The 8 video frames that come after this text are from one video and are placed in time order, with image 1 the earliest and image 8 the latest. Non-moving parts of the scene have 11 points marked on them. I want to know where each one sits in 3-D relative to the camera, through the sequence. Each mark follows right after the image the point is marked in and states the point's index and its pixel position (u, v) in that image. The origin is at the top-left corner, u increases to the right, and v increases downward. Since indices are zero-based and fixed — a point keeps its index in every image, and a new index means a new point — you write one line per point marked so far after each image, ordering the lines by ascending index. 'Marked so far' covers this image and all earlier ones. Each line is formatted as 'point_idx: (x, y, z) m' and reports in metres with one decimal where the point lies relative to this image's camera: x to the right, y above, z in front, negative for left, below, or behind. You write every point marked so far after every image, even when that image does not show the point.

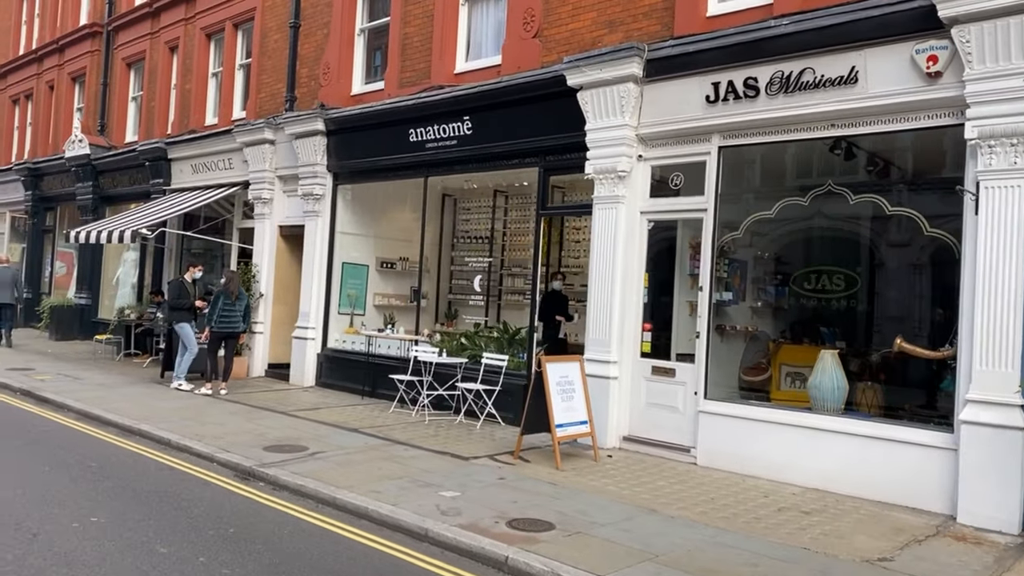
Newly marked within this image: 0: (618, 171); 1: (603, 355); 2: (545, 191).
0: (+1.1, +1.2, +8.6) m
1: (+1.0, -0.7, +8.6) m
2: (+0.4, +1.2, +9.7) m
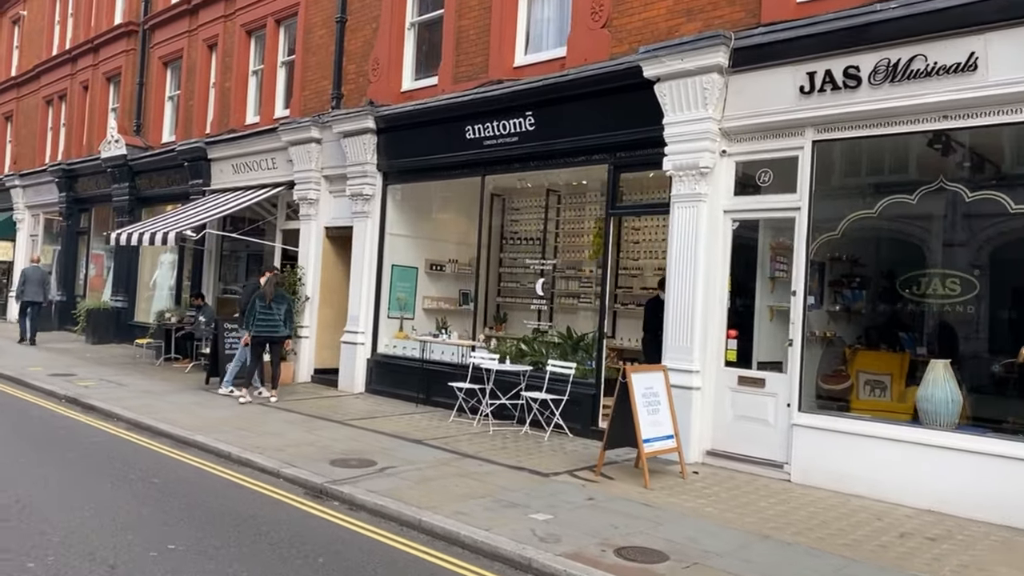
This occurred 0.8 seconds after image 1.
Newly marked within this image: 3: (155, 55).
0: (+1.9, +1.2, +8.1) m
1: (+1.7, -0.8, +8.1) m
2: (+1.2, +1.1, +9.2) m
3: (-7.9, +5.2, +18.0) m
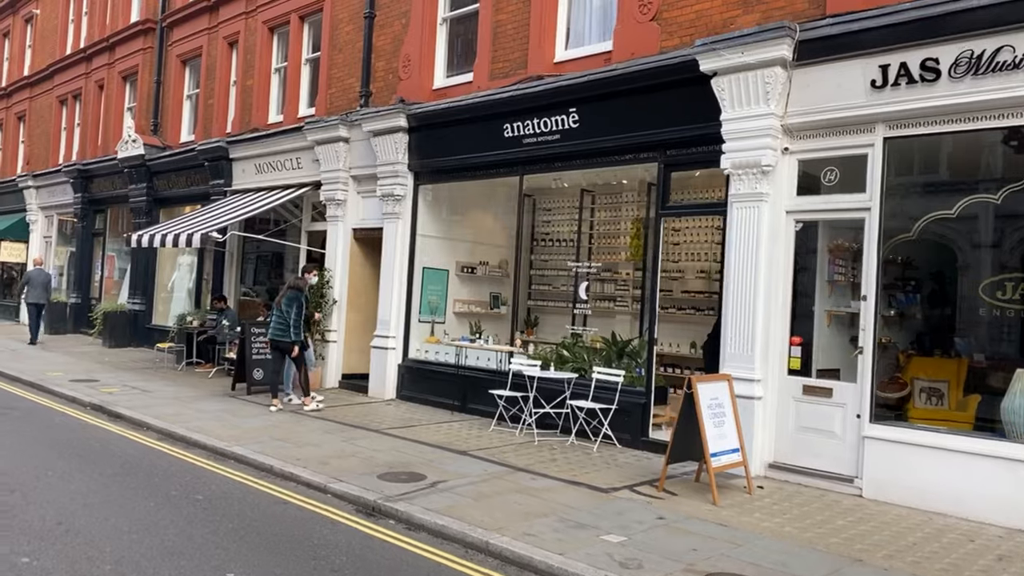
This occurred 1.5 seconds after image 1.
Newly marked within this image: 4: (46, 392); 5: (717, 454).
0: (+2.4, +1.2, +7.7) m
1: (+2.2, -0.8, +7.7) m
2: (+1.7, +1.1, +8.8) m
3: (-7.4, +5.1, +17.6) m
4: (-6.4, -1.4, +11.1) m
5: (+1.7, -1.4, +6.8) m
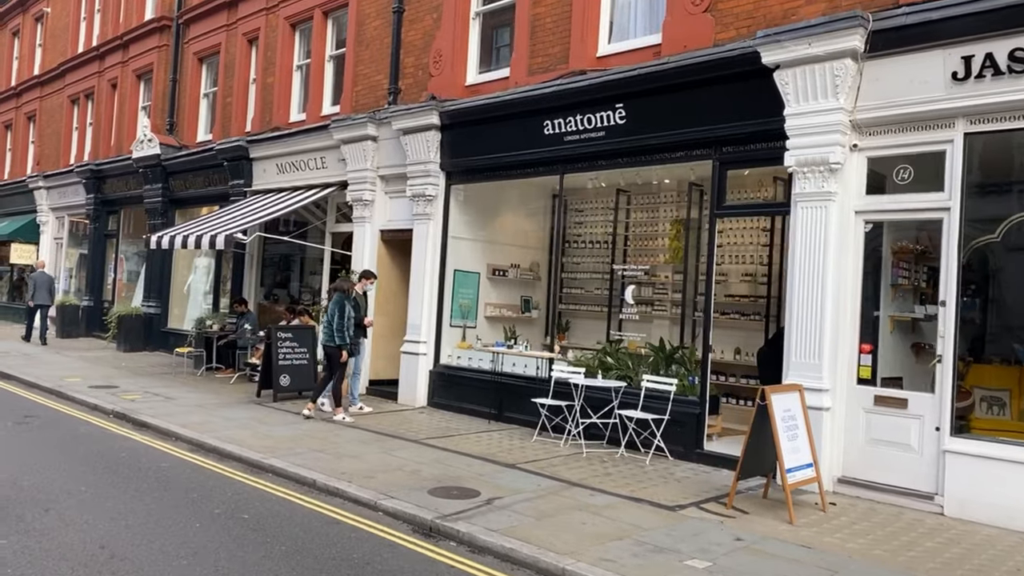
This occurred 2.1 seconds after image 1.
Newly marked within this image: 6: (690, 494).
0: (+2.8, +1.1, +7.3) m
1: (+2.7, -0.8, +7.3) m
2: (+2.2, +1.1, +8.4) m
3: (-6.9, +5.0, +17.3) m
4: (-5.9, -1.5, +10.7) m
5: (+2.2, -1.4, +6.4) m
6: (+1.5, -1.8, +7.0) m
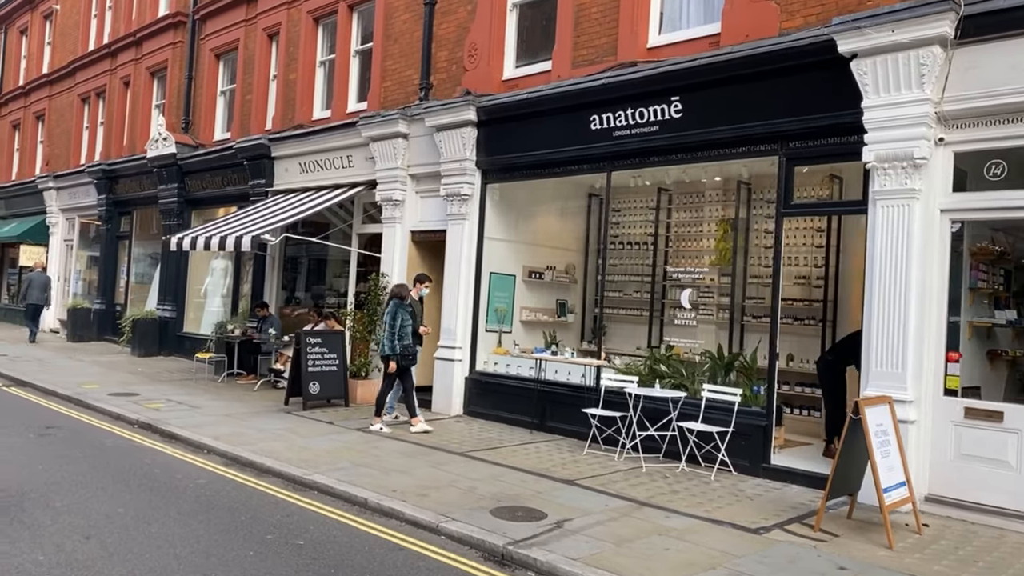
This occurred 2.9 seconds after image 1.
0: (+3.4, +1.1, +6.8) m
1: (+3.2, -0.9, +6.8) m
2: (+2.7, +1.0, +7.9) m
3: (-6.3, +5.0, +16.8) m
4: (-5.4, -1.5, +10.2) m
5: (+2.7, -1.5, +5.9) m
6: (+2.1, -1.8, +6.5) m
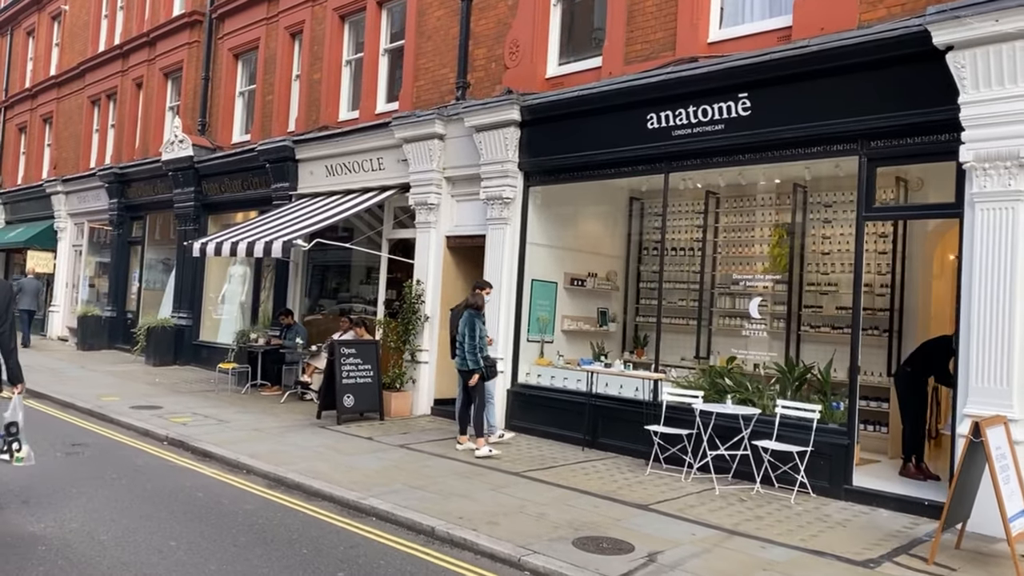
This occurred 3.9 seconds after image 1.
0: (+3.9, +1.0, +6.3) m
1: (+3.8, -1.0, +6.3) m
2: (+3.3, +0.9, +7.4) m
3: (-5.8, +4.8, +16.3) m
4: (-4.8, -1.6, +9.7) m
5: (+3.3, -1.5, +5.4) m
6: (+2.6, -1.9, +6.0) m
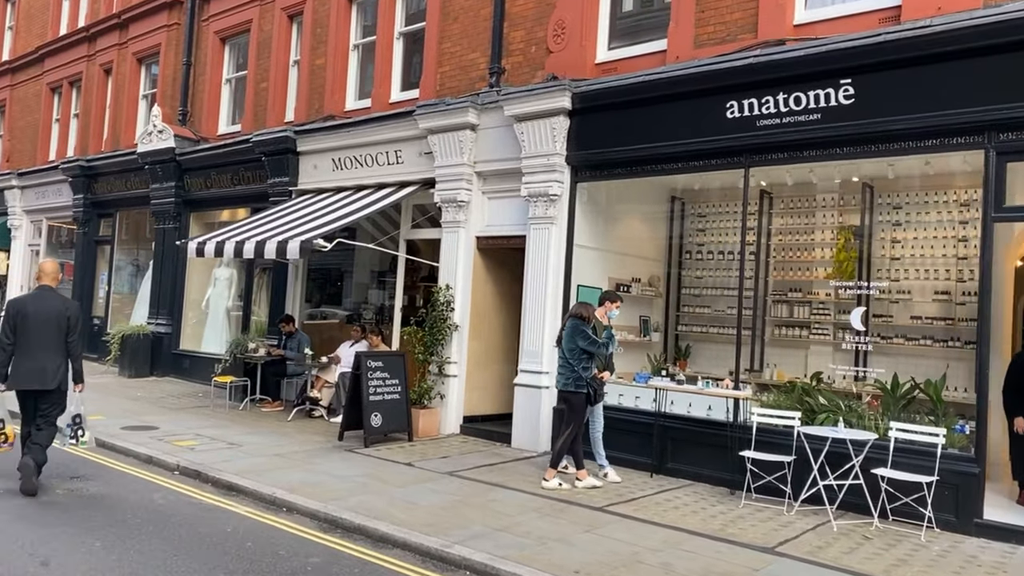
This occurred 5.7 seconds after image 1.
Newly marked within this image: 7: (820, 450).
0: (+4.7, +0.9, +5.6) m
1: (+4.6, -1.0, +5.5) m
2: (+4.0, +0.9, +6.6) m
3: (-5.6, +4.8, +15.0) m
4: (-4.2, -1.6, +8.4) m
5: (+4.1, -1.6, +4.6) m
6: (+3.4, -1.9, +5.1) m
7: (+2.6, -1.4, +7.0) m
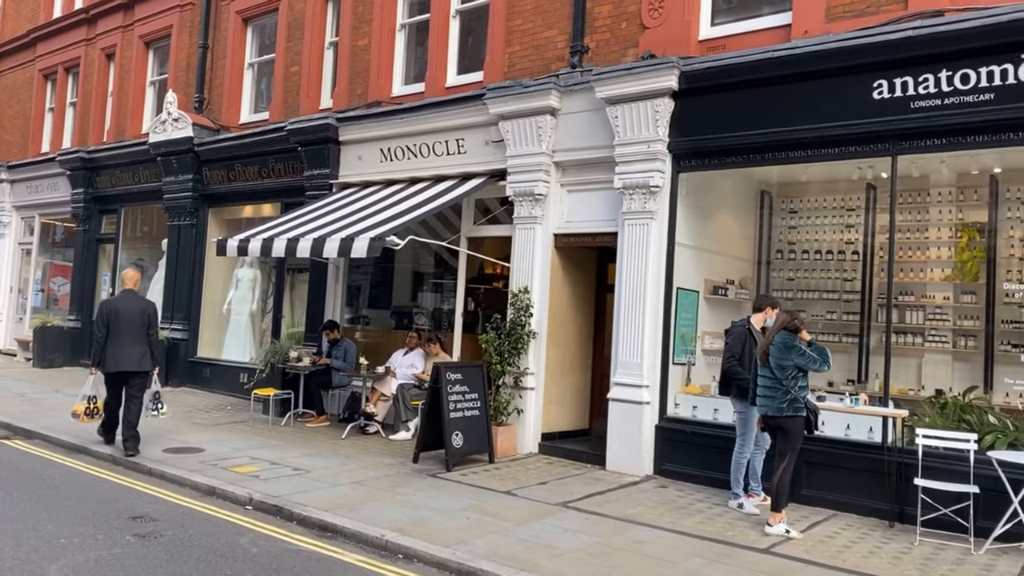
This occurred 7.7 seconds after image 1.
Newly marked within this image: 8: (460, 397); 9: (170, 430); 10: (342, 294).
0: (+5.8, +0.9, +4.7) m
1: (+5.7, -1.1, +4.7) m
2: (+5.0, +0.8, +5.7) m
3: (-4.8, +4.7, +13.8) m
4: (-3.2, -1.7, +7.3) m
5: (+5.3, -1.6, +3.7) m
6: (+4.5, -2.0, +4.2) m
7: (+3.6, -1.4, +6.1) m
8: (-0.5, -1.1, +8.1) m
9: (-4.0, -1.7, +9.5) m
10: (-2.5, -0.1, +11.7) m
